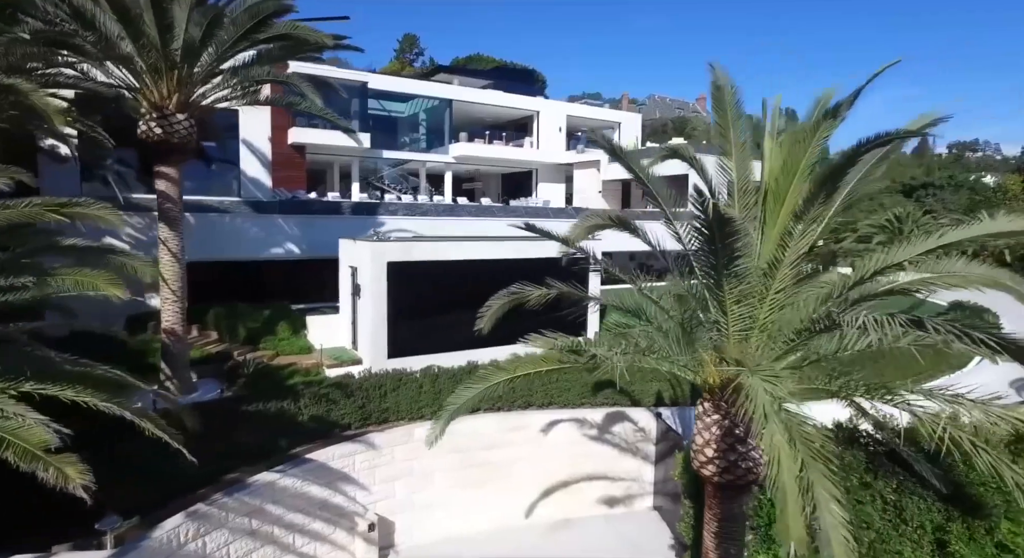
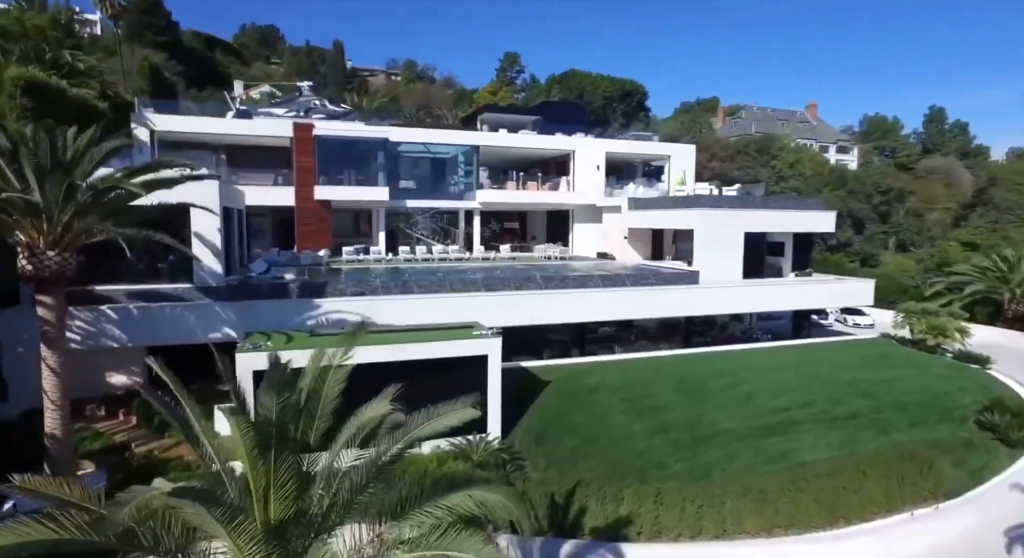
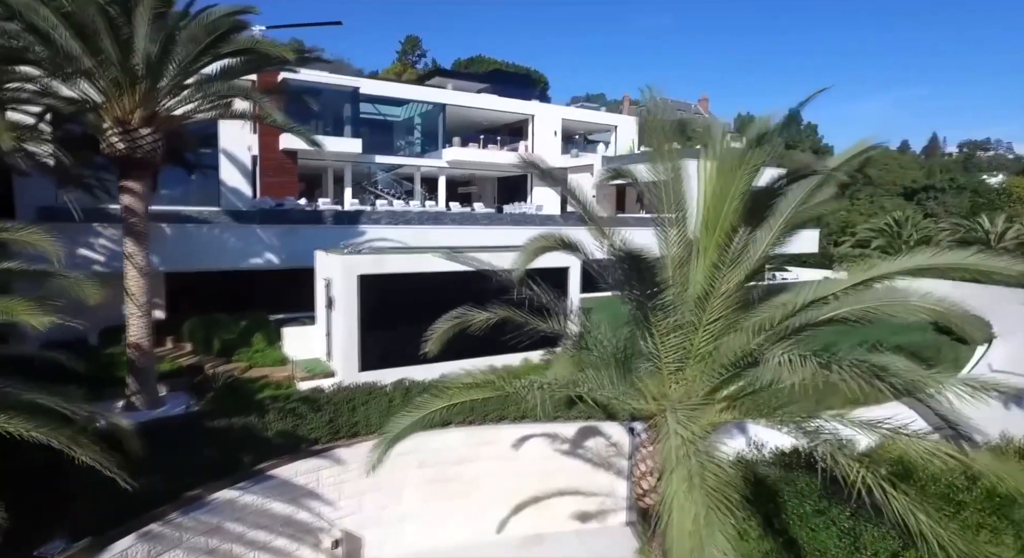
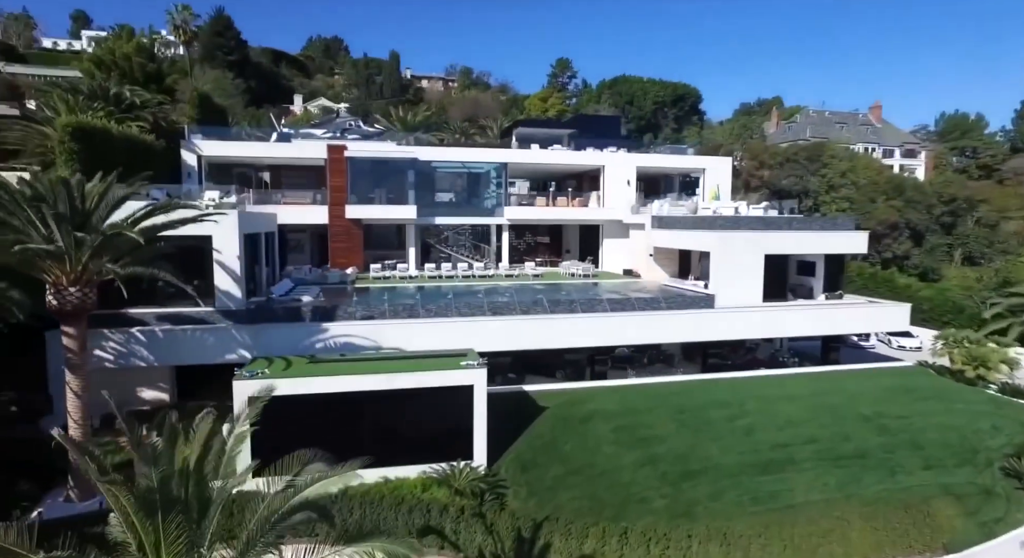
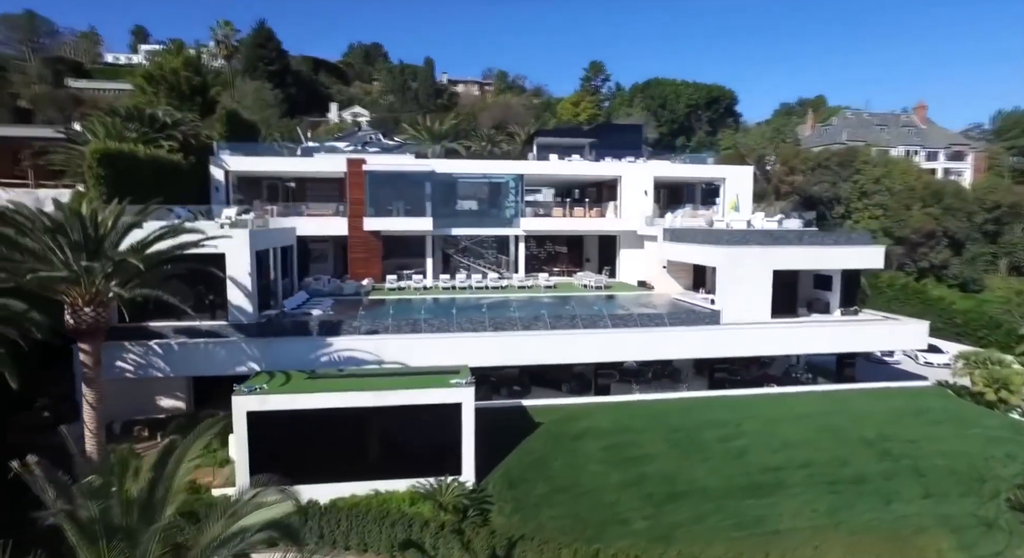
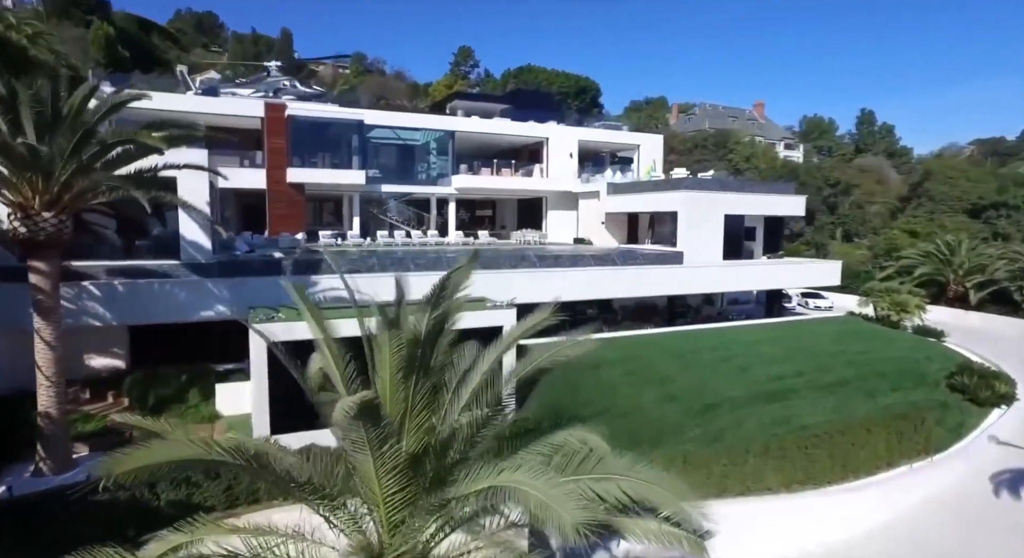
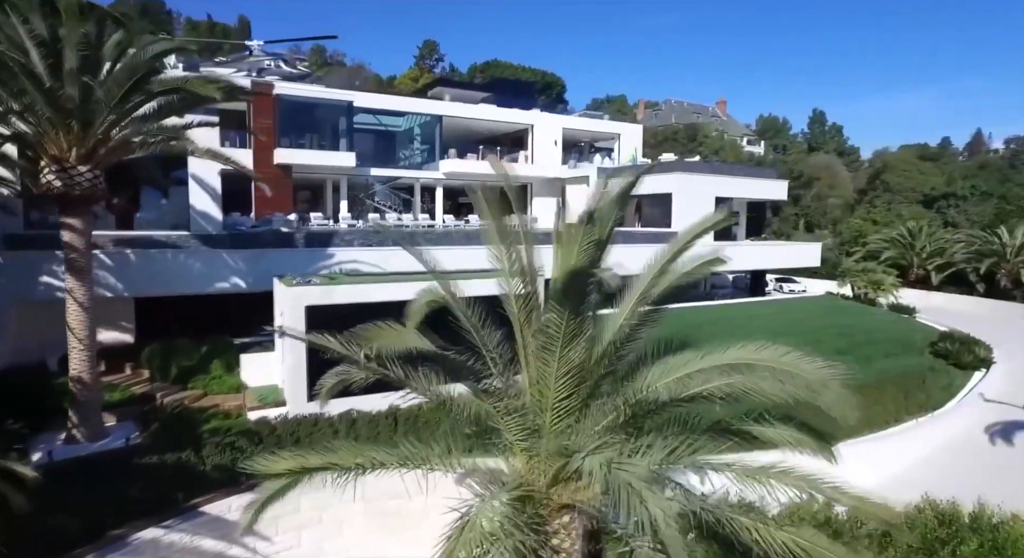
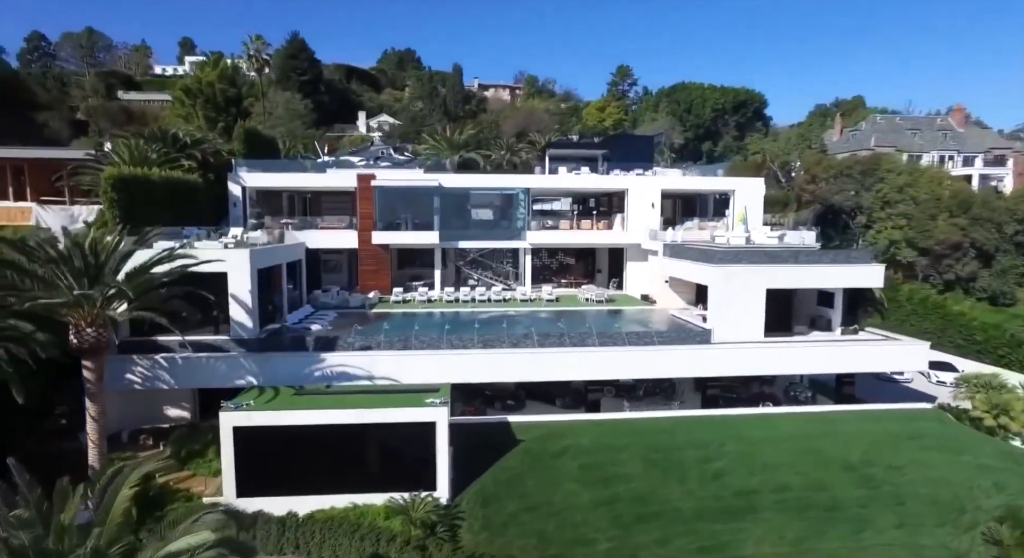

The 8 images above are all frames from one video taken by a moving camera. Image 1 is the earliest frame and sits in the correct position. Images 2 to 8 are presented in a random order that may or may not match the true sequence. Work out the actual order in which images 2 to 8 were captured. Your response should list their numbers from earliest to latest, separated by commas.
3, 7, 6, 2, 4, 5, 8
